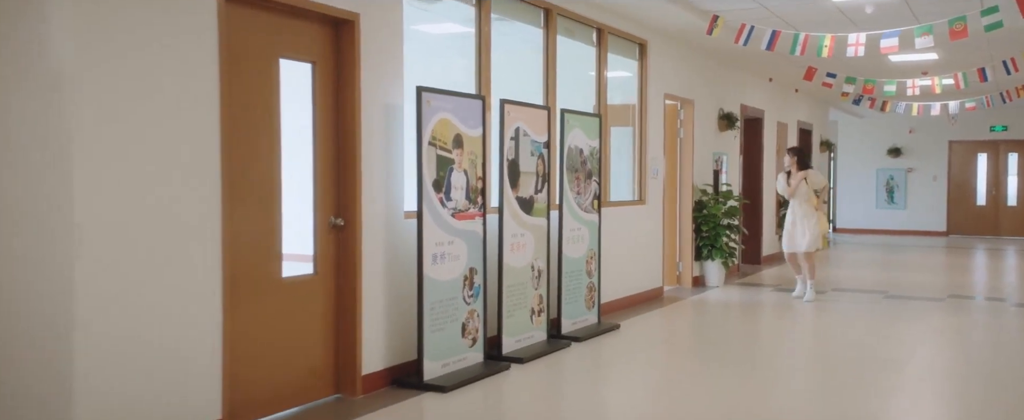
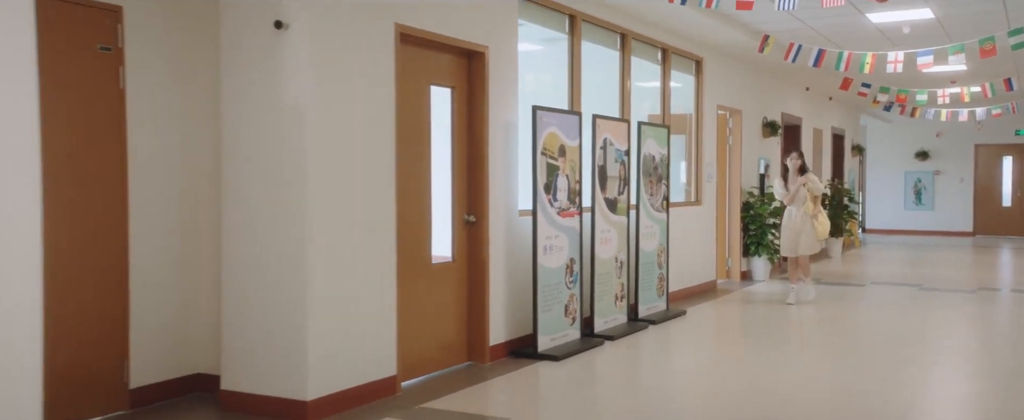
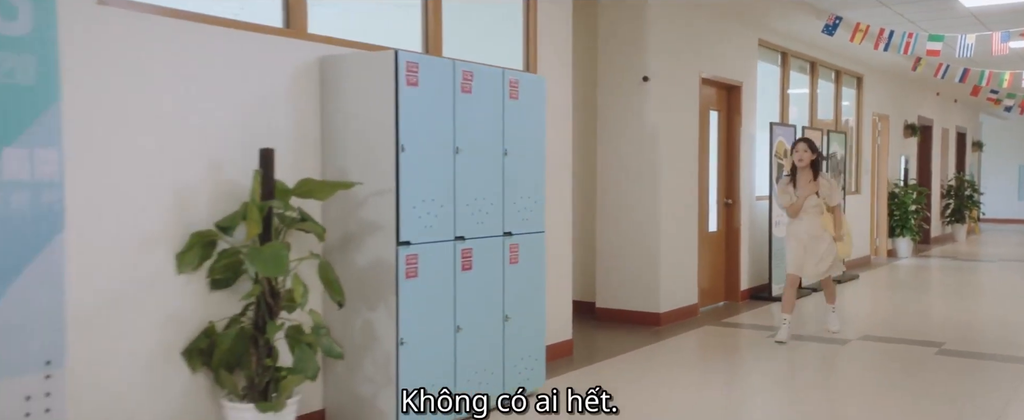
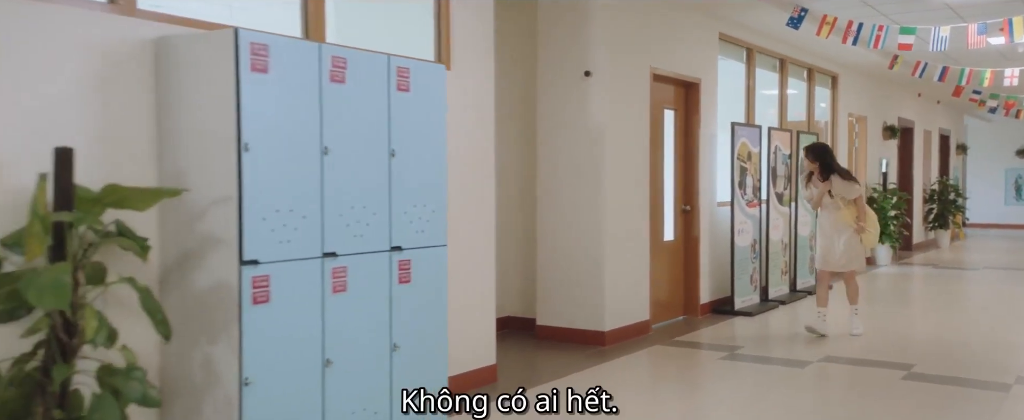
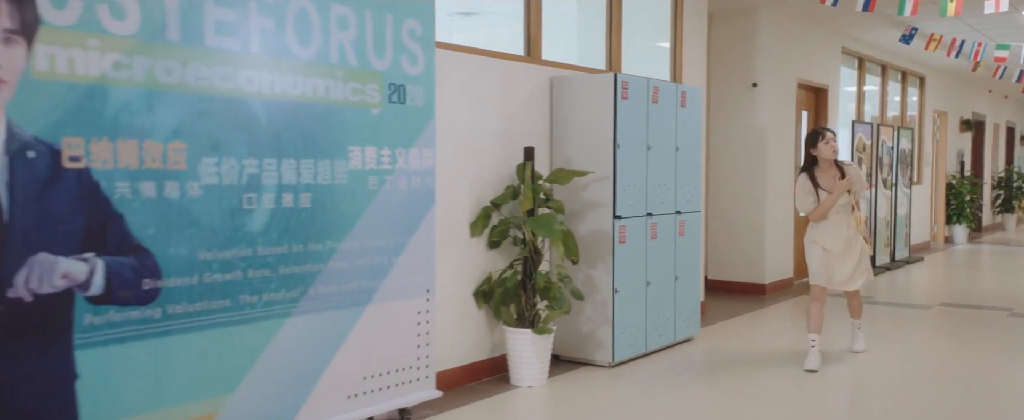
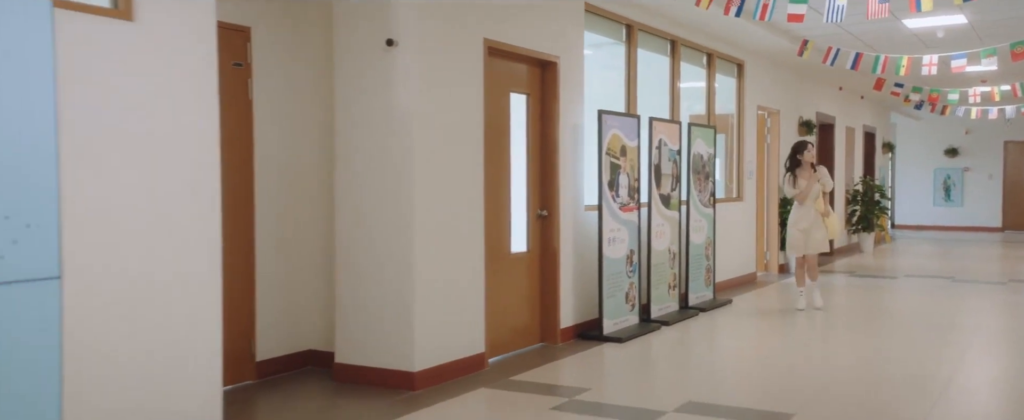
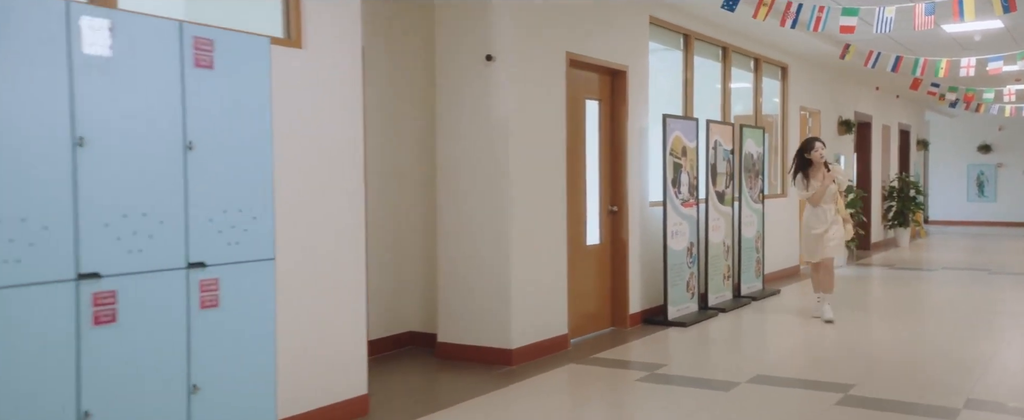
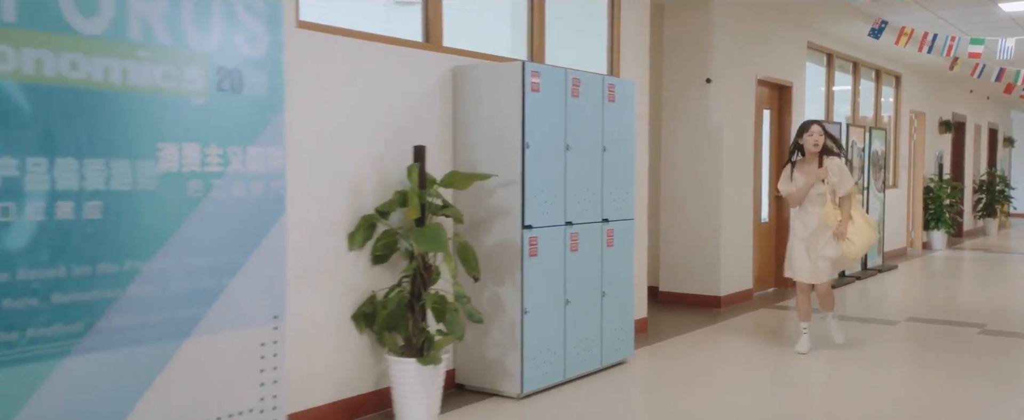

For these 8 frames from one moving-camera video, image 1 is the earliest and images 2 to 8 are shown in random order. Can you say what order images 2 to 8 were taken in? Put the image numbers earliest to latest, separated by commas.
2, 6, 7, 4, 3, 8, 5
